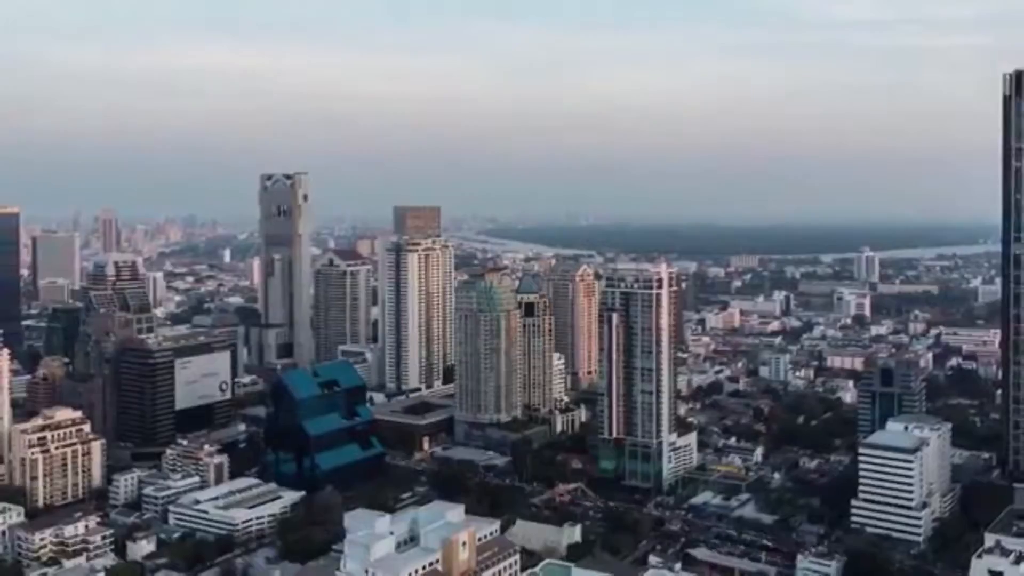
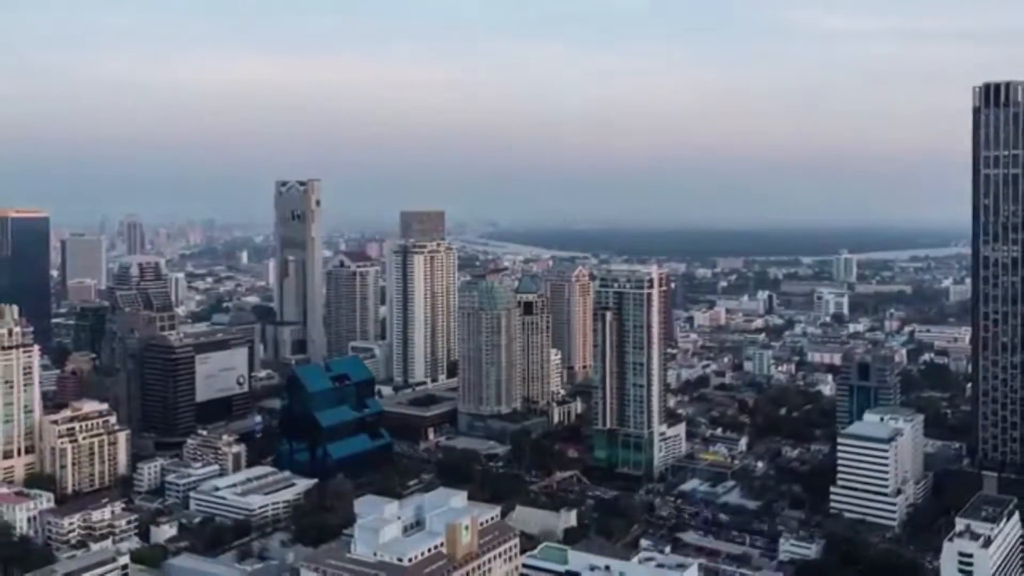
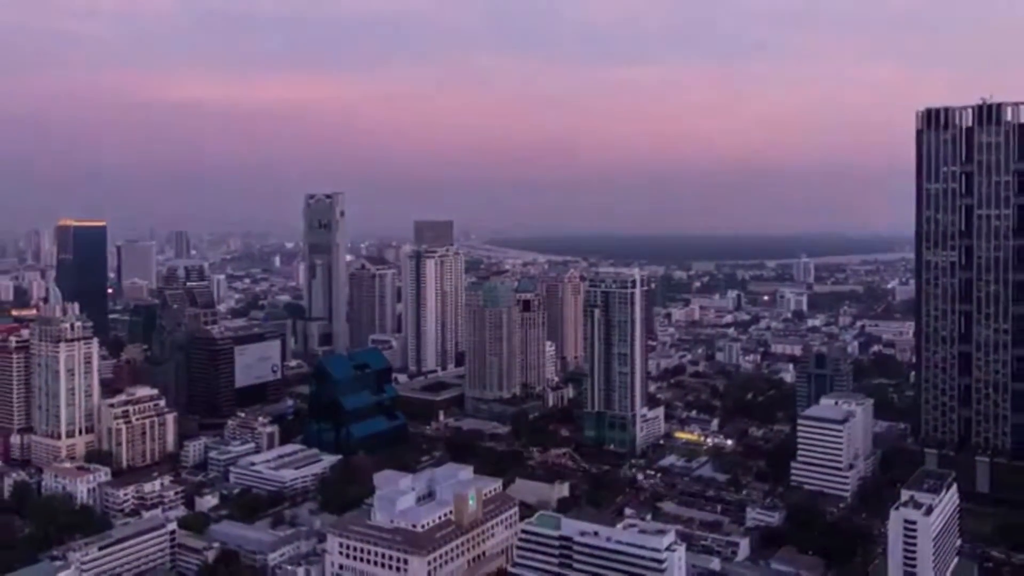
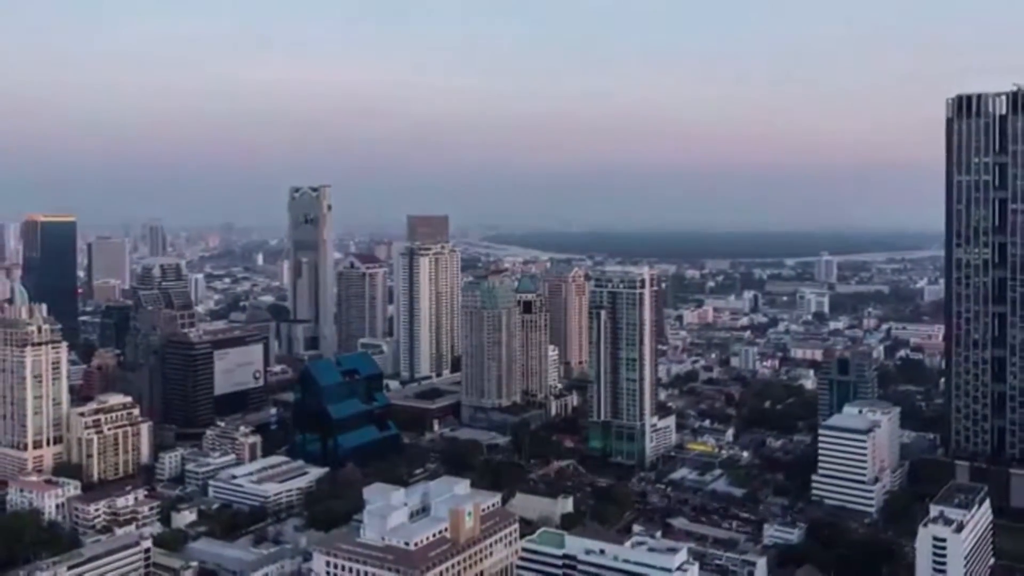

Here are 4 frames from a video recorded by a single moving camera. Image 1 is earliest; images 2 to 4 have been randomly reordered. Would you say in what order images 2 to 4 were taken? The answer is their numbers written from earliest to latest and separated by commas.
2, 4, 3
